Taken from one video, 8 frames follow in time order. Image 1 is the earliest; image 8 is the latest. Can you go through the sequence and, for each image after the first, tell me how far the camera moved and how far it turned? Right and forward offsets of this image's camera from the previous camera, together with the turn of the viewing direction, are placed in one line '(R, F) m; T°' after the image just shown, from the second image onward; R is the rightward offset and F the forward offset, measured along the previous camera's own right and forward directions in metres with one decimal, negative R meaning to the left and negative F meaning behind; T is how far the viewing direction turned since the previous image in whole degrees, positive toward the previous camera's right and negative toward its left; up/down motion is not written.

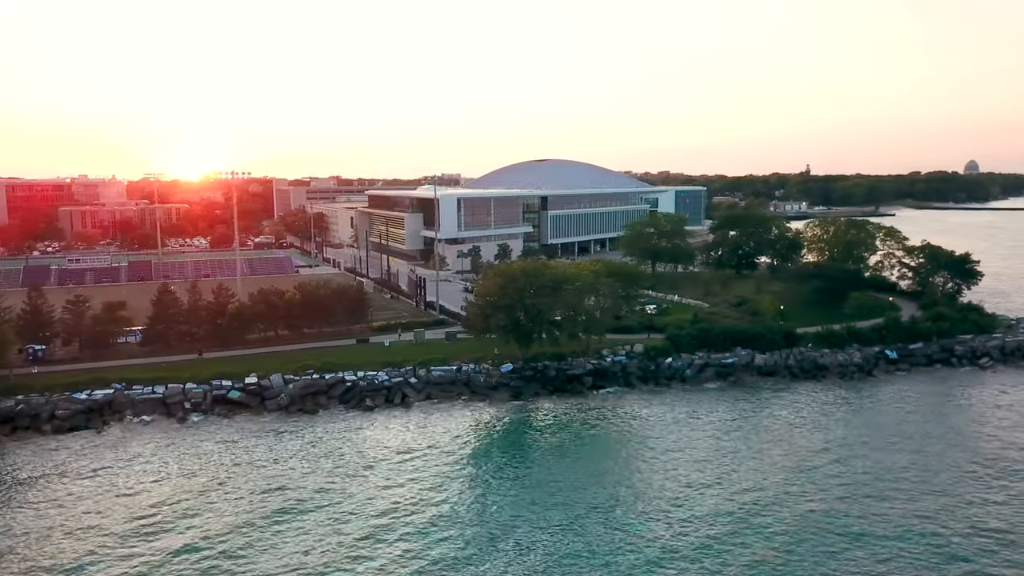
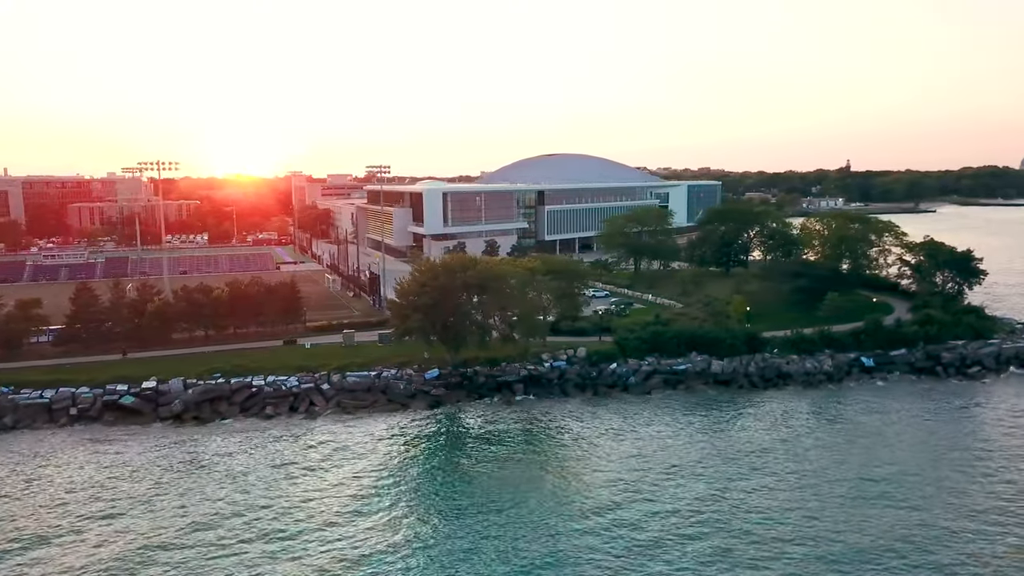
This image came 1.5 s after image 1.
(+2.3, +1.5) m; -3°
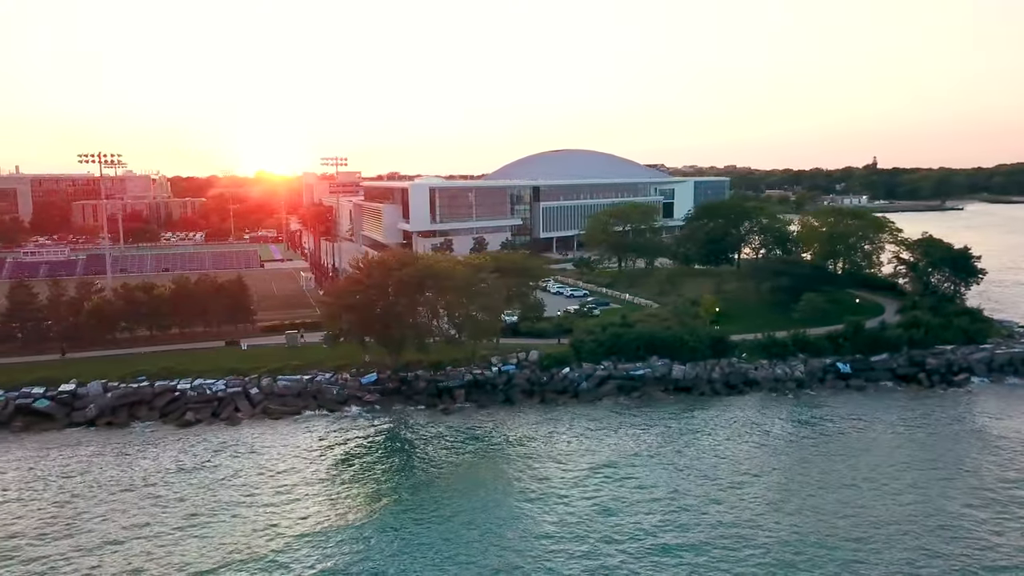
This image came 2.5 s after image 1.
(+1.5, +1.1) m; -2°
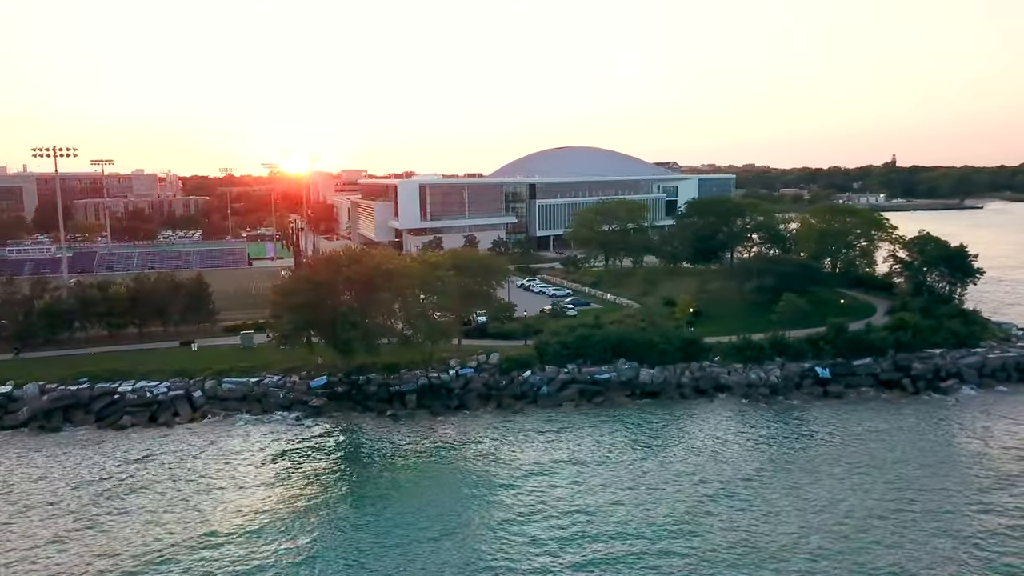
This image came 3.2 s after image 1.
(+1.1, +0.8) m; -1°
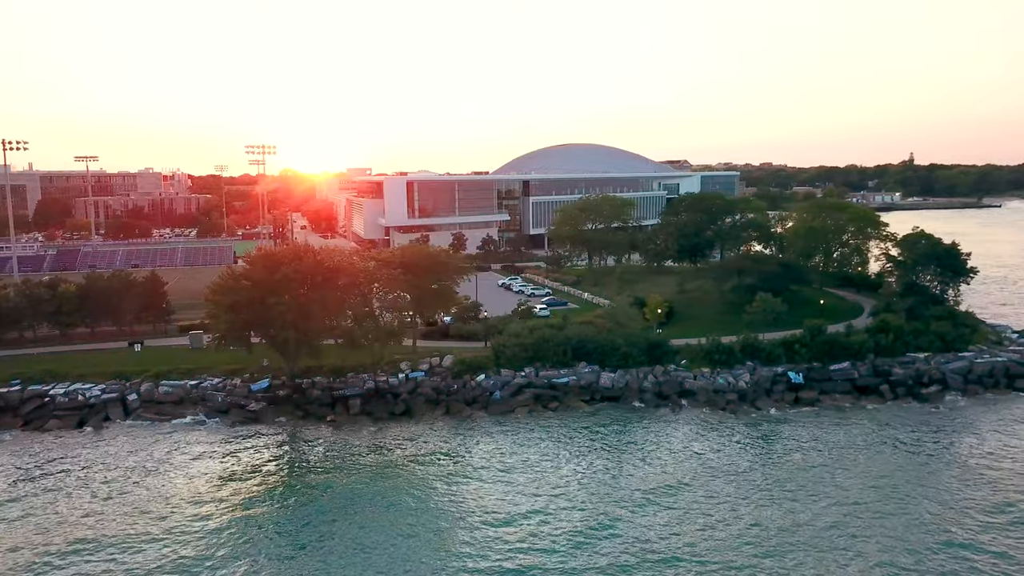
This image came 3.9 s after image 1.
(+1.1, +0.8) m; -1°
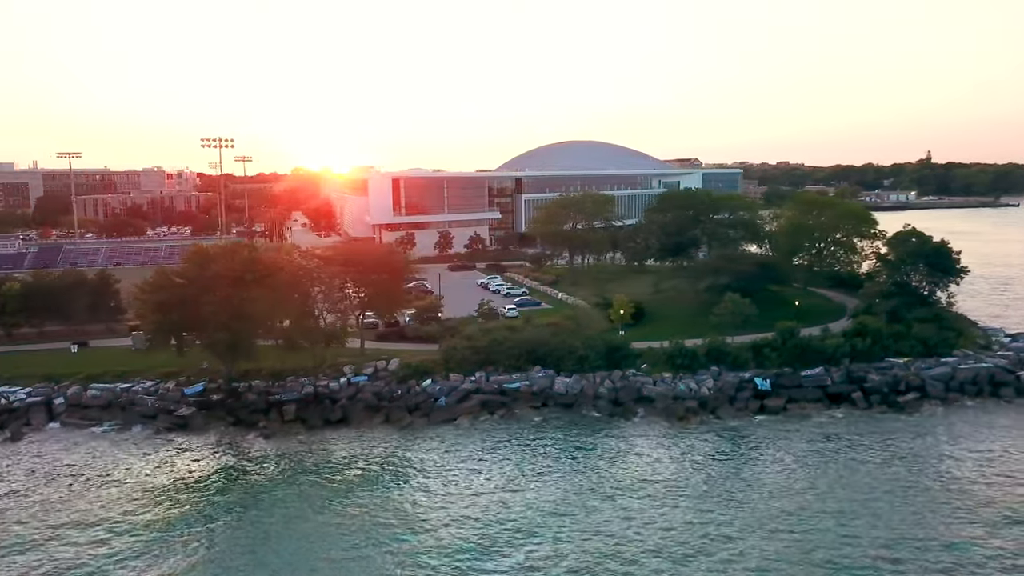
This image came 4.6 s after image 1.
(+1.1, +0.8) m; -1°
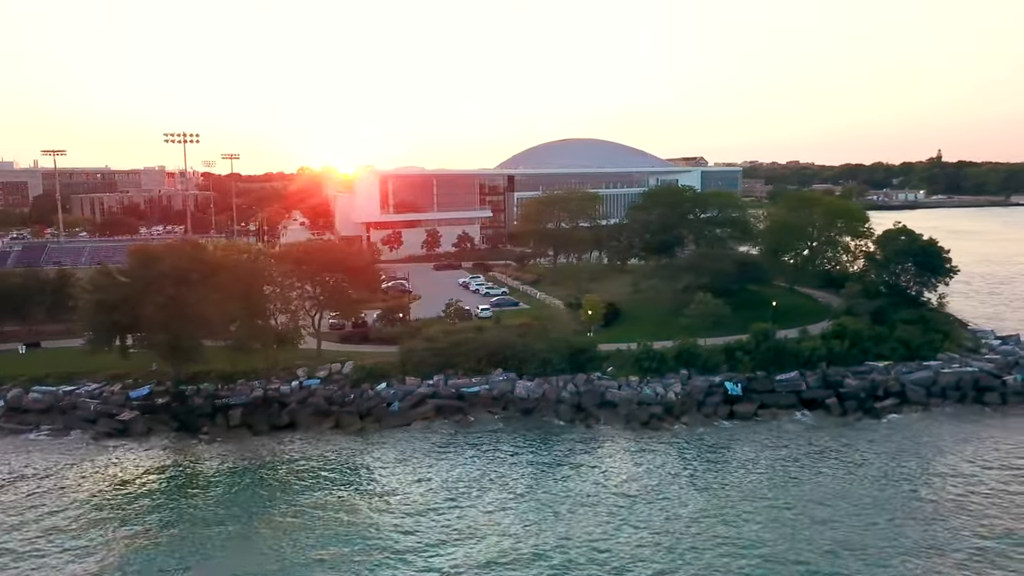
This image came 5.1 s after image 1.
(+0.8, +0.6) m; -1°
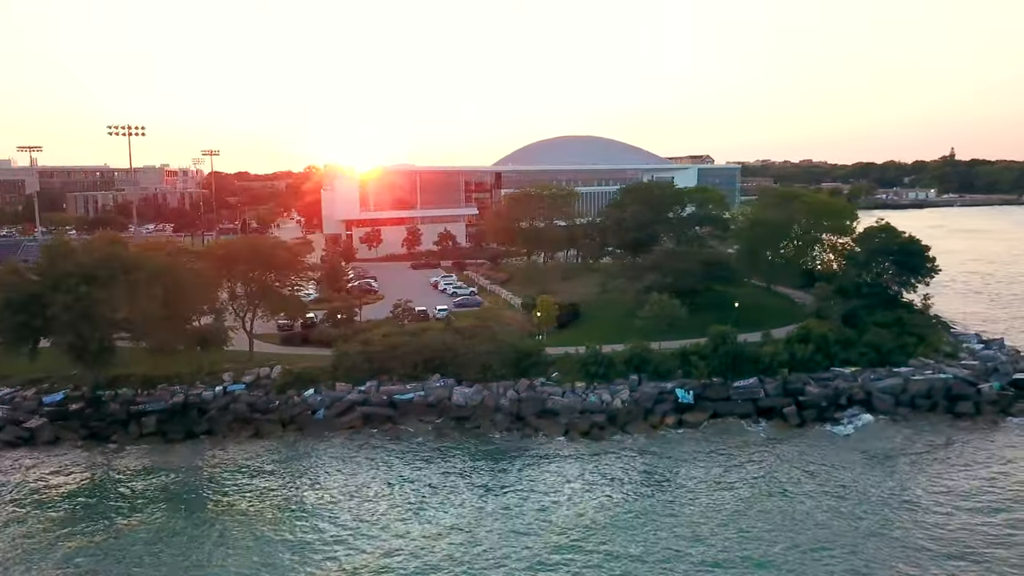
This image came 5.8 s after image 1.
(+1.1, +0.8) m; -1°
